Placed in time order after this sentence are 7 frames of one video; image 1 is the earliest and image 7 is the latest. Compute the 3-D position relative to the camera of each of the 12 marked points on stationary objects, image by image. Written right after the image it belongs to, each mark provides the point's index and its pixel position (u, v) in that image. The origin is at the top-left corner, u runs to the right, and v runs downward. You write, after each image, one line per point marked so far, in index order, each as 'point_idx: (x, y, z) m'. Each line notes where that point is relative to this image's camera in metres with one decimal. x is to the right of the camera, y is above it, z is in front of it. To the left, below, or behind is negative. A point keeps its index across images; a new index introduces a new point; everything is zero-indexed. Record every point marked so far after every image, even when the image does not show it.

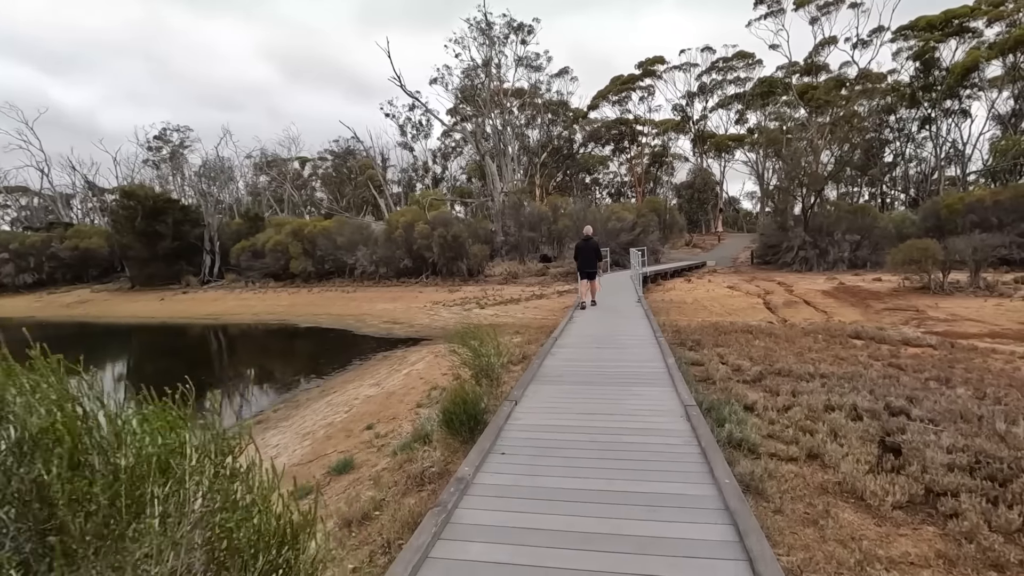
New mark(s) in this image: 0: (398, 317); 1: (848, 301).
0: (-3.5, -0.9, +16.4) m
1: (+8.4, -0.3, +13.4) m
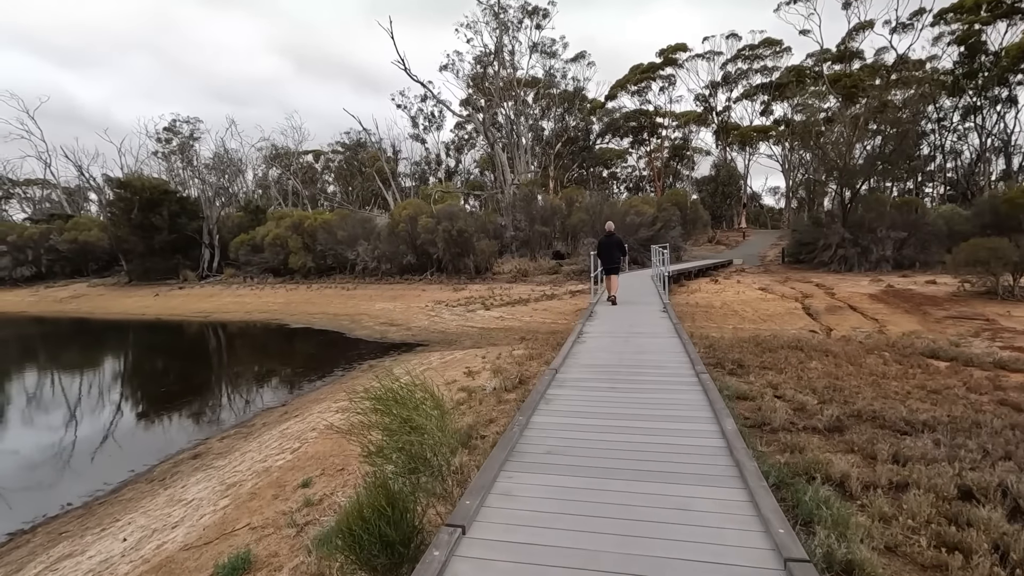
0: (-3.3, -0.8, +15.1) m
1: (+8.6, -0.4, +11.8) m
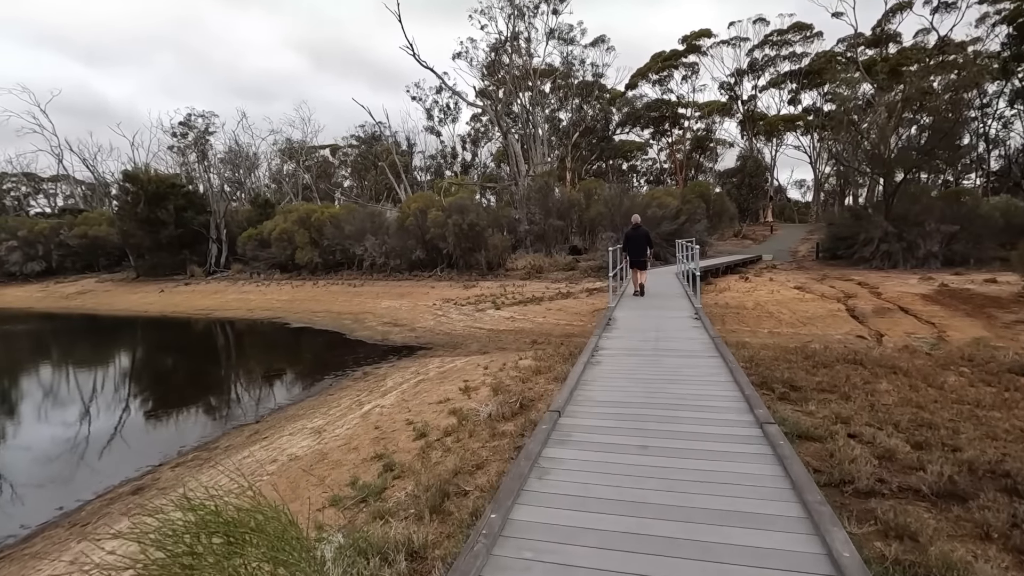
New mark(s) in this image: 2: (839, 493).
0: (-3.0, -0.8, +14.2) m
1: (+8.8, -0.4, +10.5) m
2: (+1.8, -1.1, +2.9) m
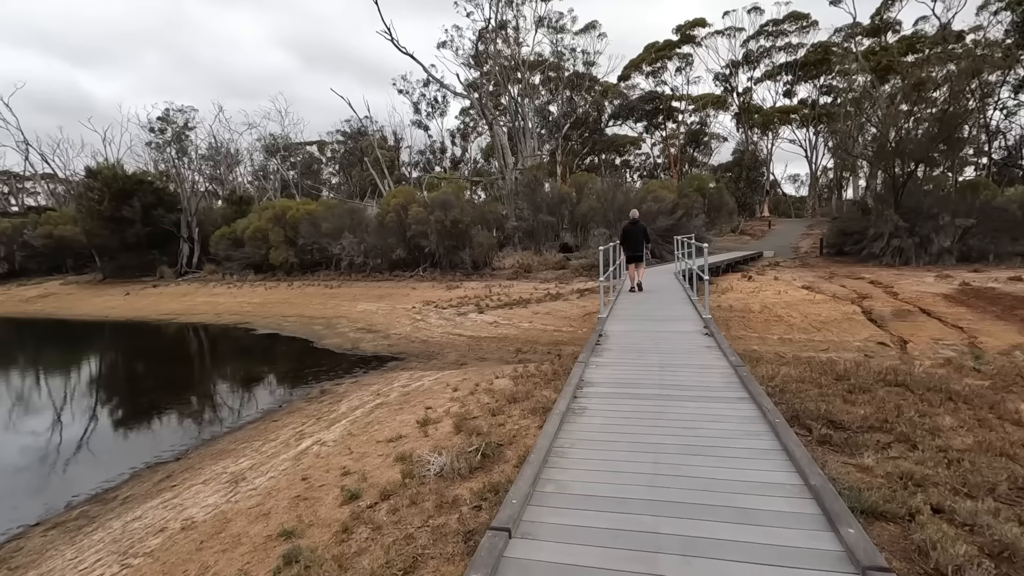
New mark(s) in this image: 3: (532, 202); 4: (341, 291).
0: (-3.3, -0.8, +13.1) m
1: (+8.4, -0.4, +9.5) m
2: (+1.5, -1.2, +1.9) m
3: (+0.7, +3.1, +19.2) m
4: (-5.4, -0.1, +16.9) m
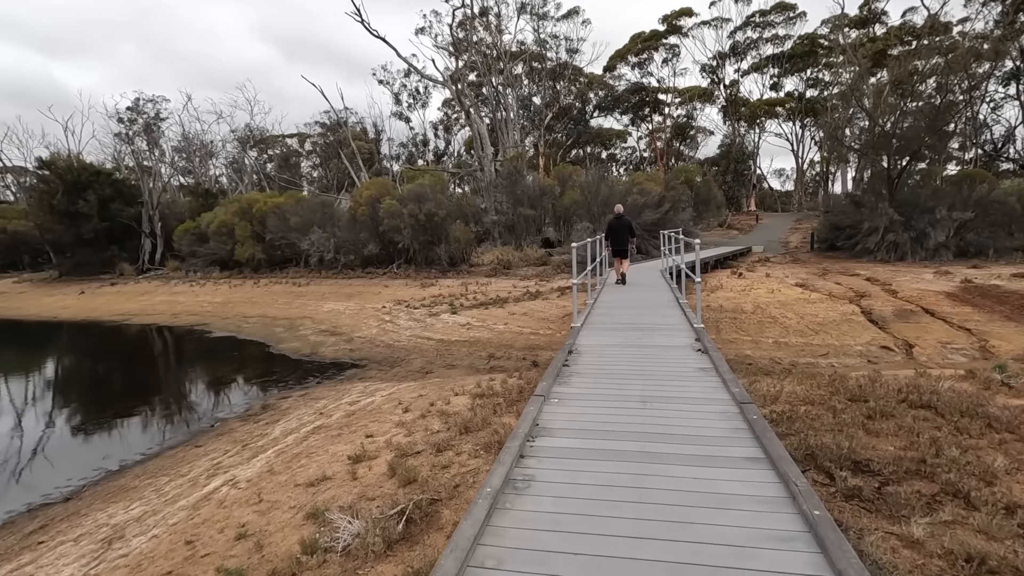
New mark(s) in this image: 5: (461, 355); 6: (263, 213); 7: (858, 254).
0: (-3.9, -0.8, +12.1) m
1: (+8.0, -0.4, +8.8) m
2: (+1.3, -1.3, +1.0) m
3: (0.0, +3.2, +18.3) m
4: (-6.0, 0.0, +15.9) m
5: (-0.8, -1.1, +8.9) m
6: (-8.7, +2.7, +18.9) m
7: (+10.1, +1.0, +15.7) m
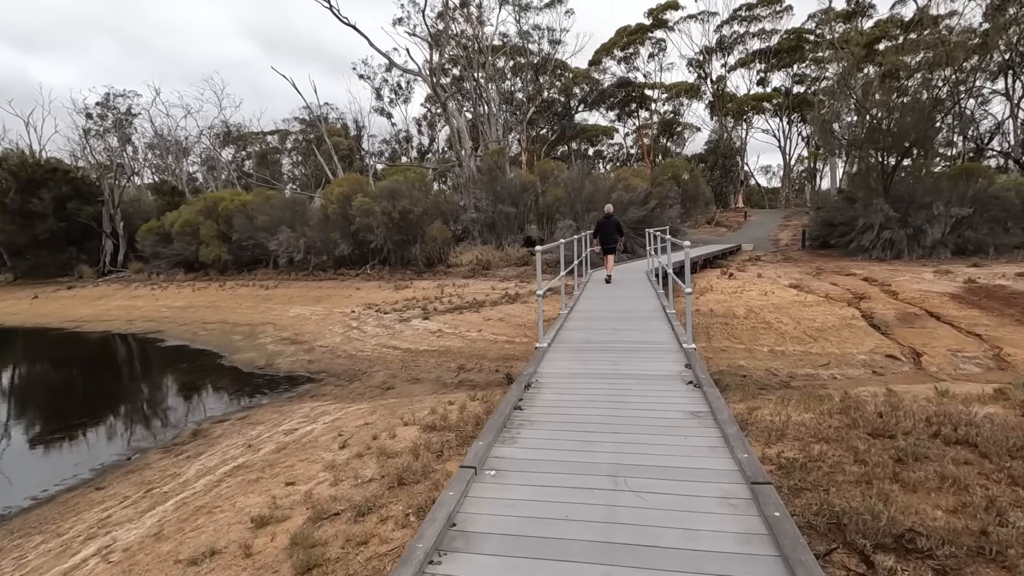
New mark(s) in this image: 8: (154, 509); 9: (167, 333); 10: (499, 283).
0: (-4.4, -0.9, +11.3) m
1: (+7.6, -0.4, +8.2) m
2: (+1.0, -1.4, +0.3) m
3: (-0.6, +3.1, +17.5) m
4: (-6.6, -0.1, +15.0) m
5: (-1.3, -1.2, +8.1) m
6: (-9.4, +2.6, +17.9) m
7: (+9.5, +1.0, +15.1) m
8: (-2.5, -1.6, +3.8) m
9: (-8.2, -1.1, +12.7) m
10: (-0.3, +0.1, +13.6) m
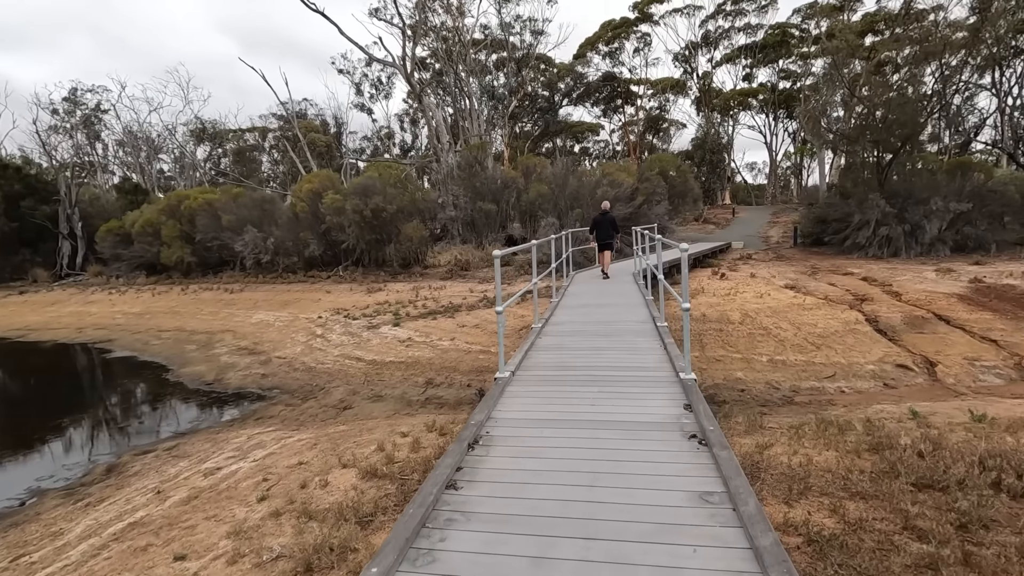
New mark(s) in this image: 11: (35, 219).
0: (-4.8, -1.0, +10.4) m
1: (+7.2, -0.4, +7.6) m
2: (+0.8, -1.4, -0.5) m
3: (-1.2, +3.1, +16.7) m
4: (-7.1, -0.2, +14.0) m
5: (-1.6, -1.3, +7.3) m
6: (-10.0, +2.4, +16.9) m
7: (+9.0, +1.1, +14.6) m
8: (-2.8, -1.7, +3.0) m
9: (-8.6, -1.2, +11.8) m
10: (-0.8, +0.1, +12.8) m
11: (-16.6, +2.4, +18.7) m
